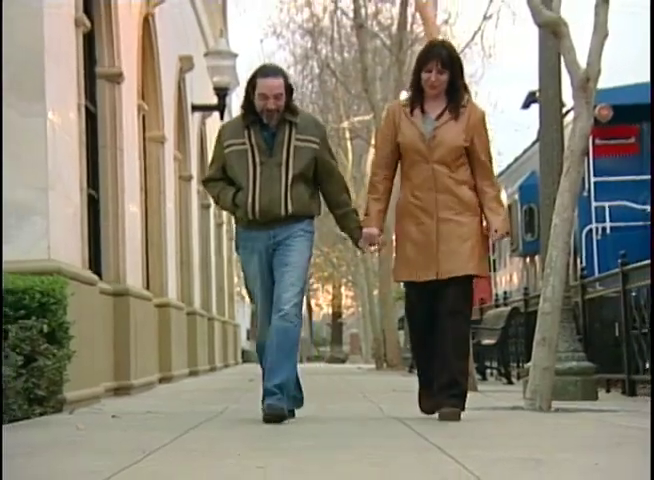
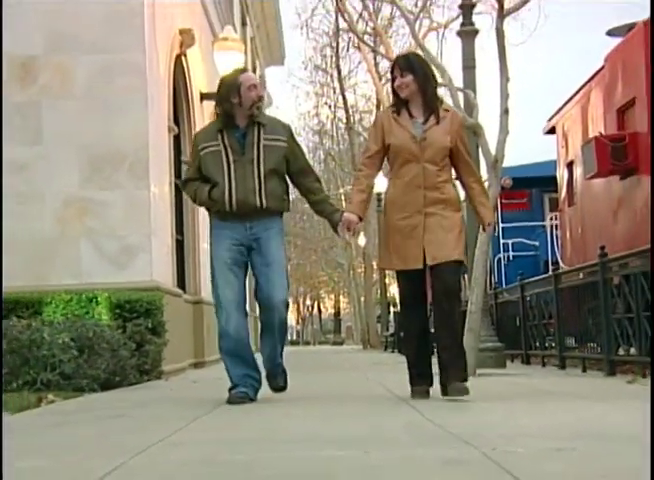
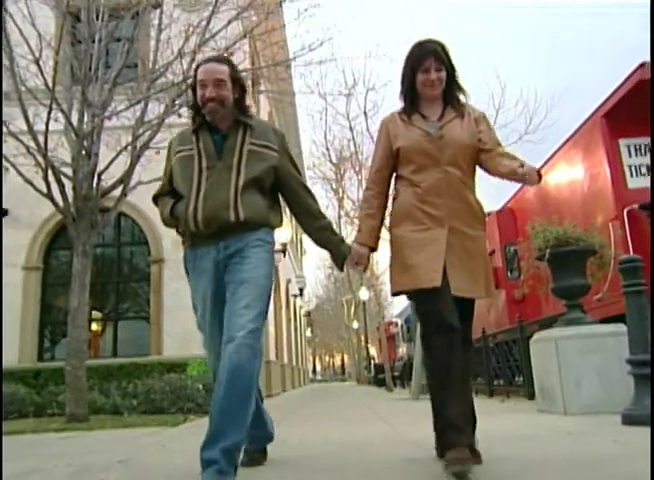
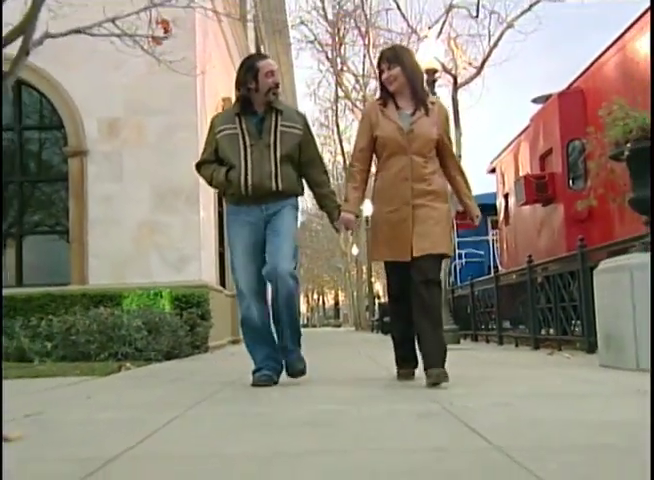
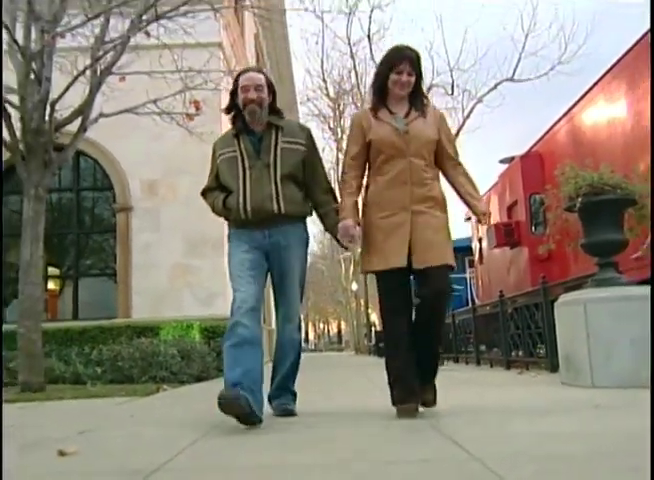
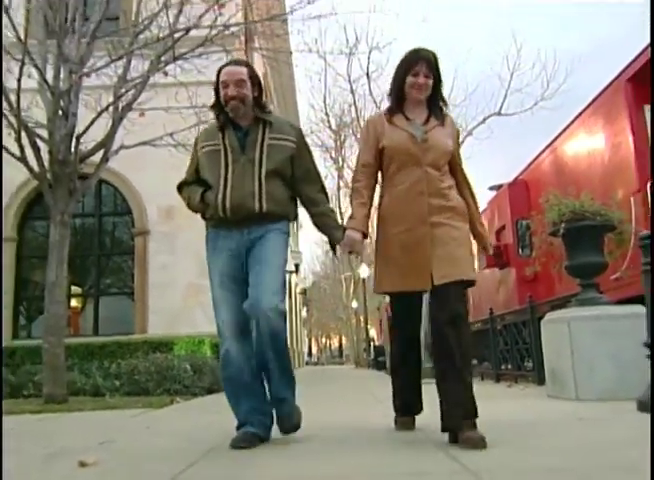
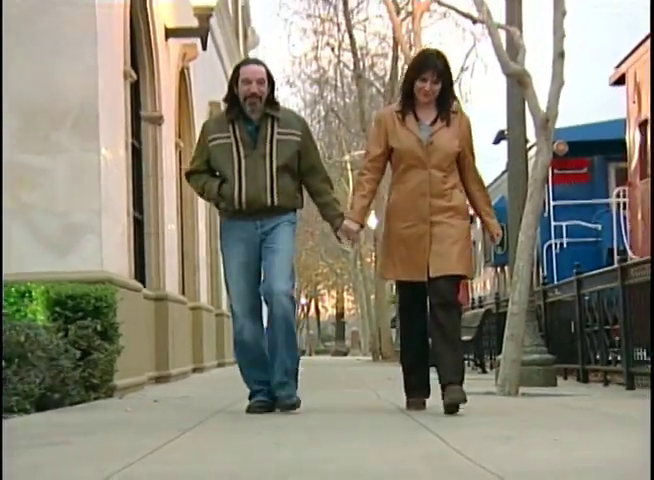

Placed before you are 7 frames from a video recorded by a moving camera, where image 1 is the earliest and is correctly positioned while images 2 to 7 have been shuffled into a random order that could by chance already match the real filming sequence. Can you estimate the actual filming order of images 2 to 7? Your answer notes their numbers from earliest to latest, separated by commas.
7, 2, 4, 5, 6, 3
